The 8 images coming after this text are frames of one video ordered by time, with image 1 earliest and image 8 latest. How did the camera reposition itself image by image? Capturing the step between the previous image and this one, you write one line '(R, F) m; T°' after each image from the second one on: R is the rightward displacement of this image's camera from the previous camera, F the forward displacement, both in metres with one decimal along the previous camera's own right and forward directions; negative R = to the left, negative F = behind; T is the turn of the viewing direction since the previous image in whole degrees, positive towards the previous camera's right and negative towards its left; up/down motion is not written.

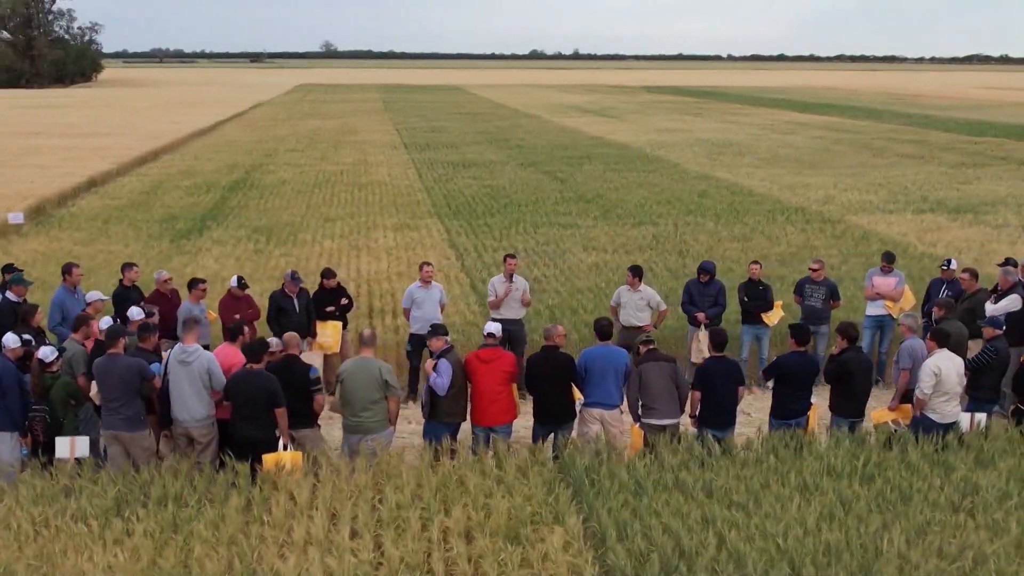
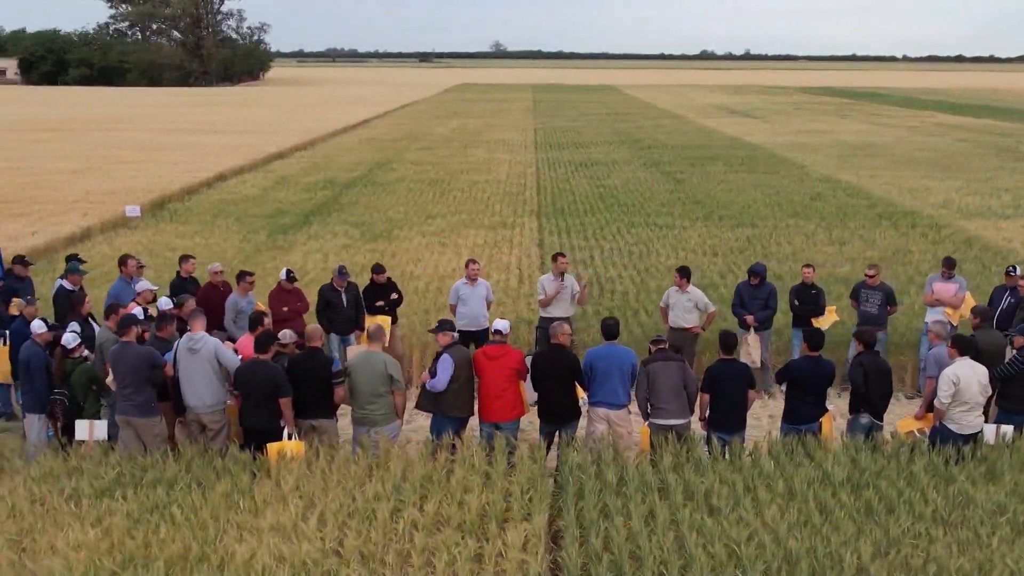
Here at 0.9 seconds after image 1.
(+1.2, 0.0) m; -7°
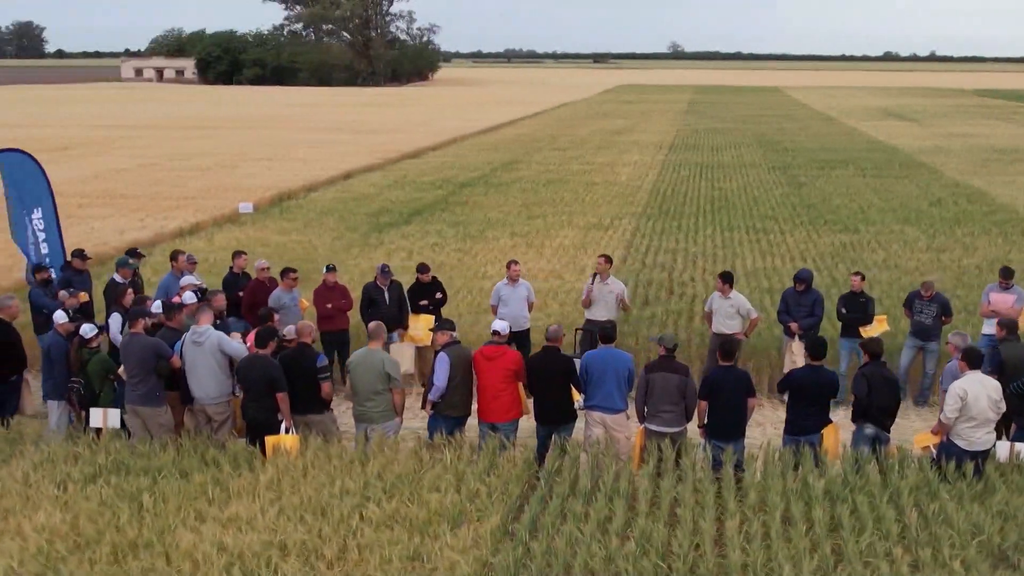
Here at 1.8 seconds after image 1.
(+1.3, +0.1) m; -7°
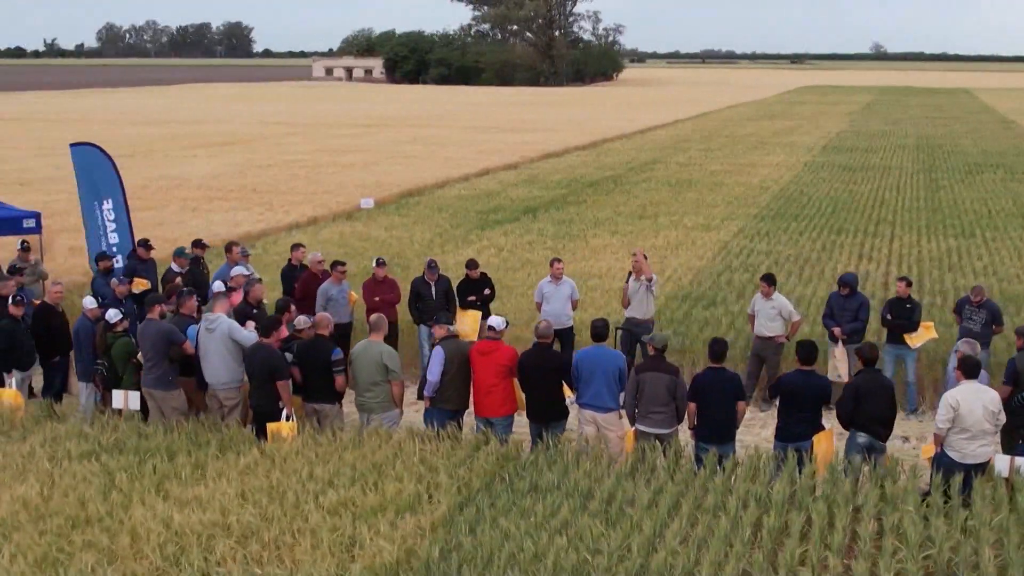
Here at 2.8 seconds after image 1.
(+1.5, 0.0) m; -8°
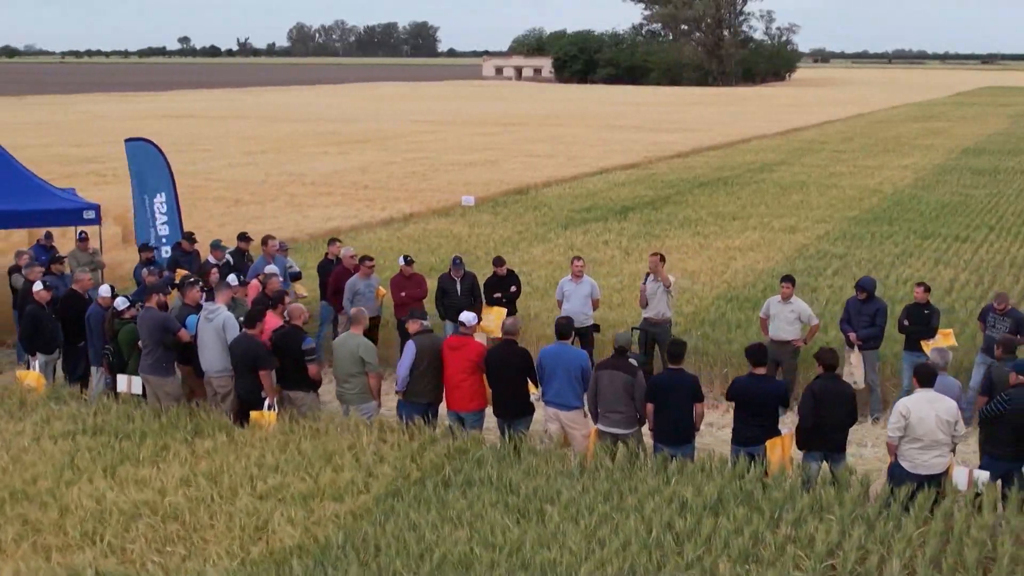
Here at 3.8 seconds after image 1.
(+1.6, 0.0) m; -7°
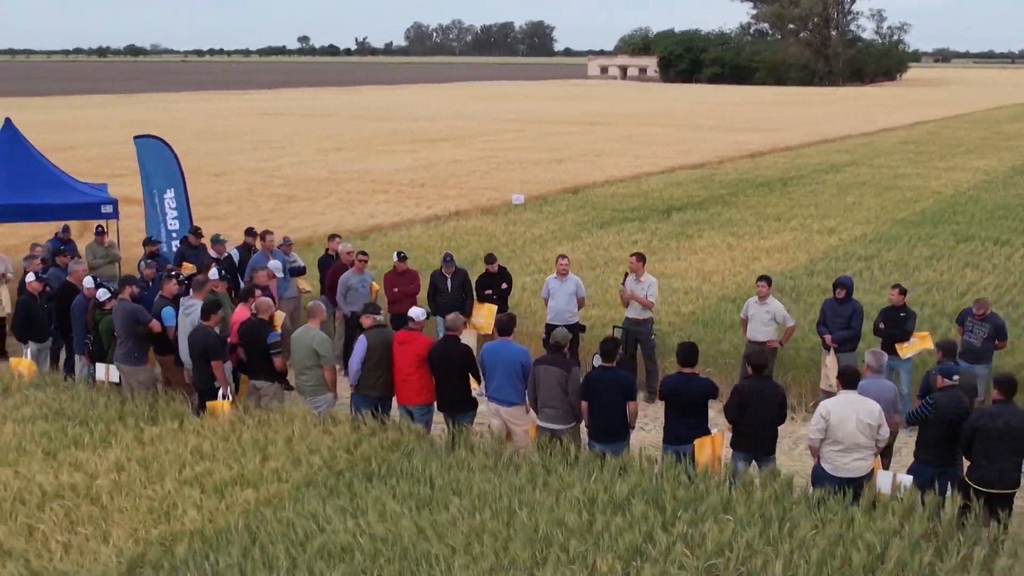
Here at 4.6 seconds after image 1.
(+1.3, -0.1) m; -5°
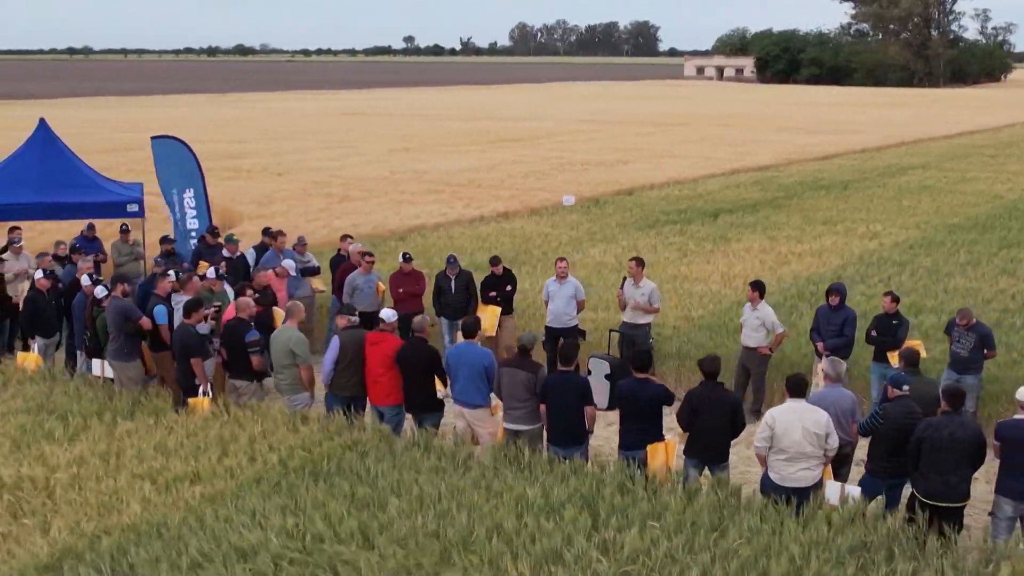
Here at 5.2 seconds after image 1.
(+1.0, 0.0) m; -4°
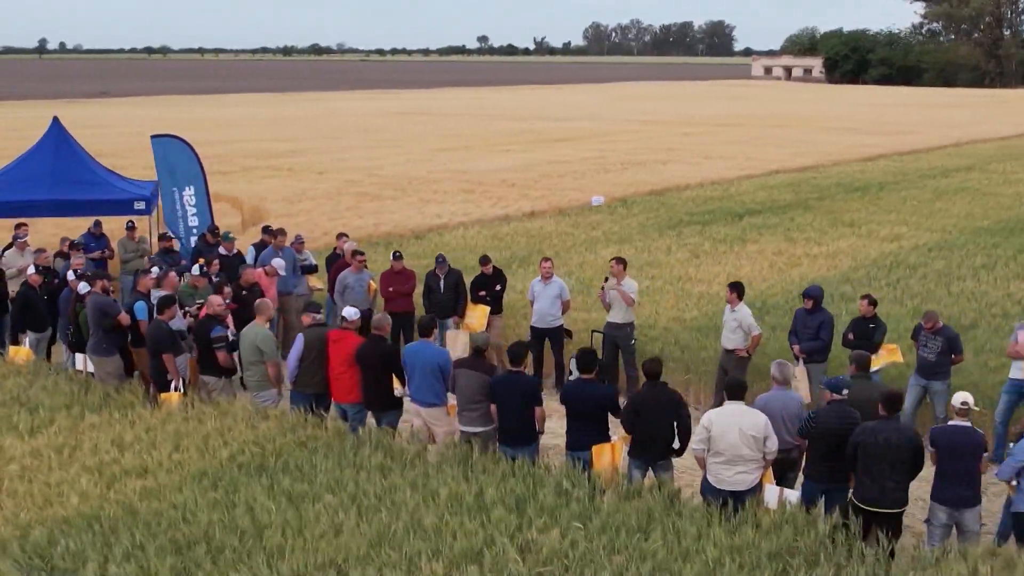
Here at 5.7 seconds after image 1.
(+0.9, 0.0) m; -3°
